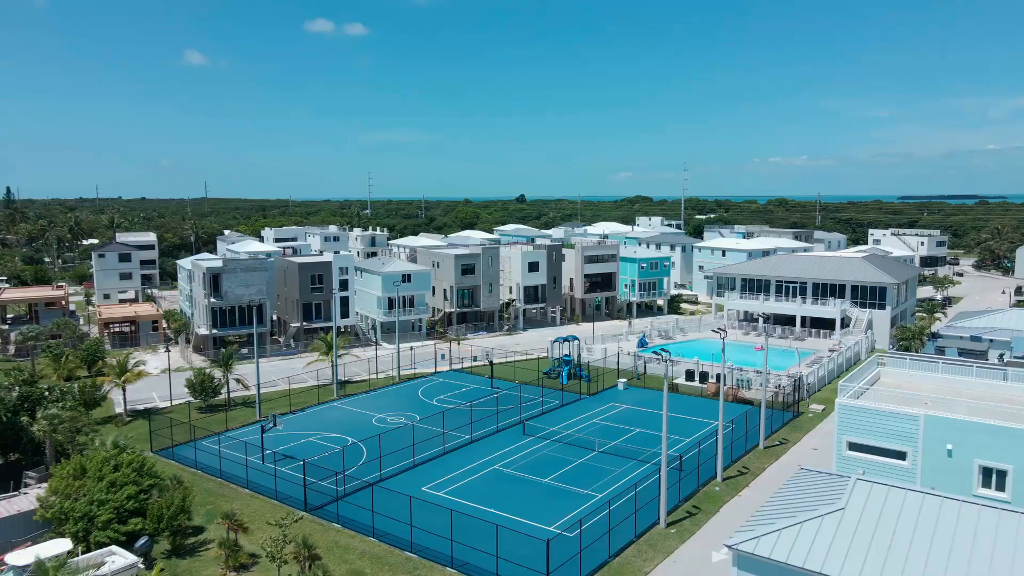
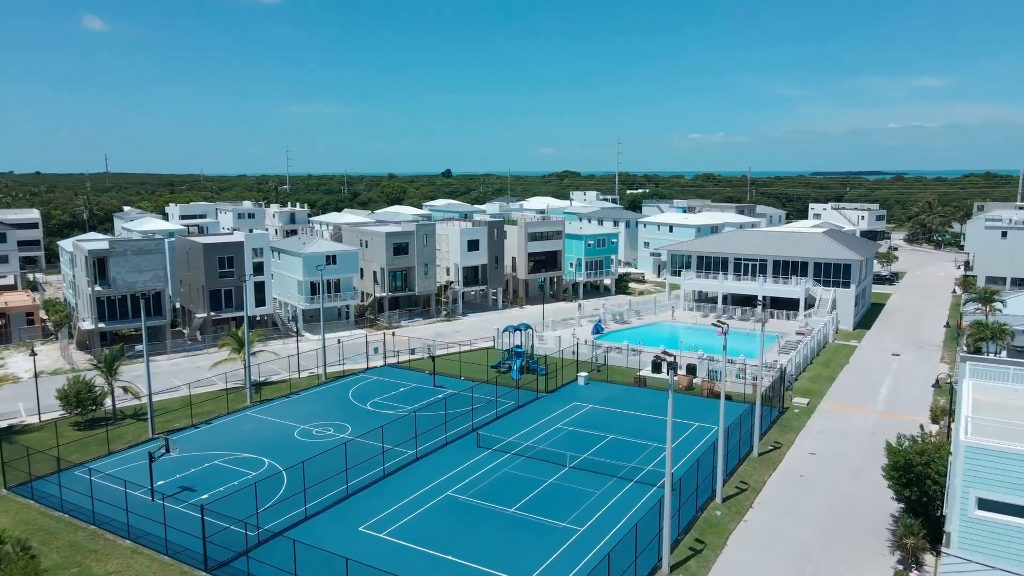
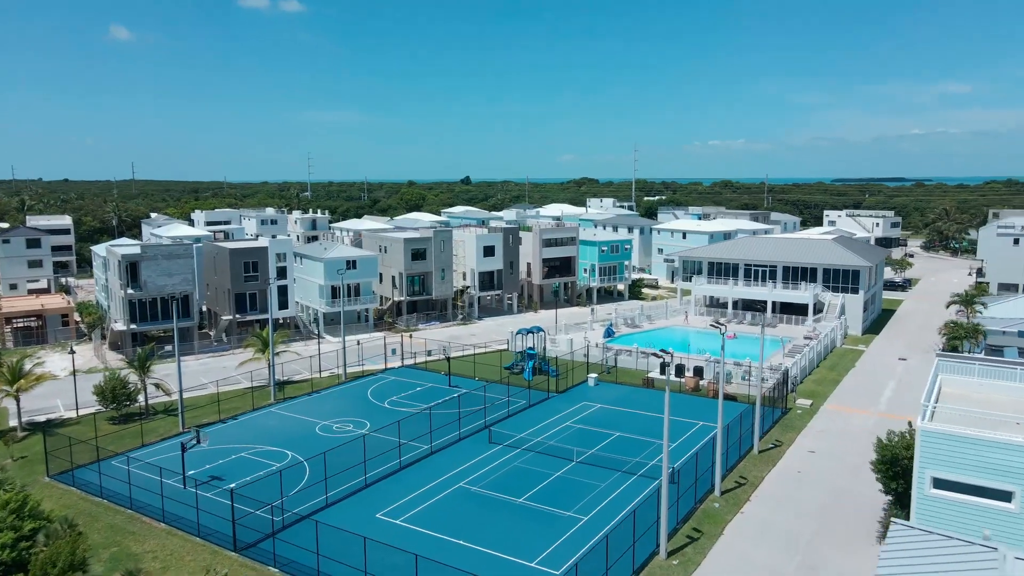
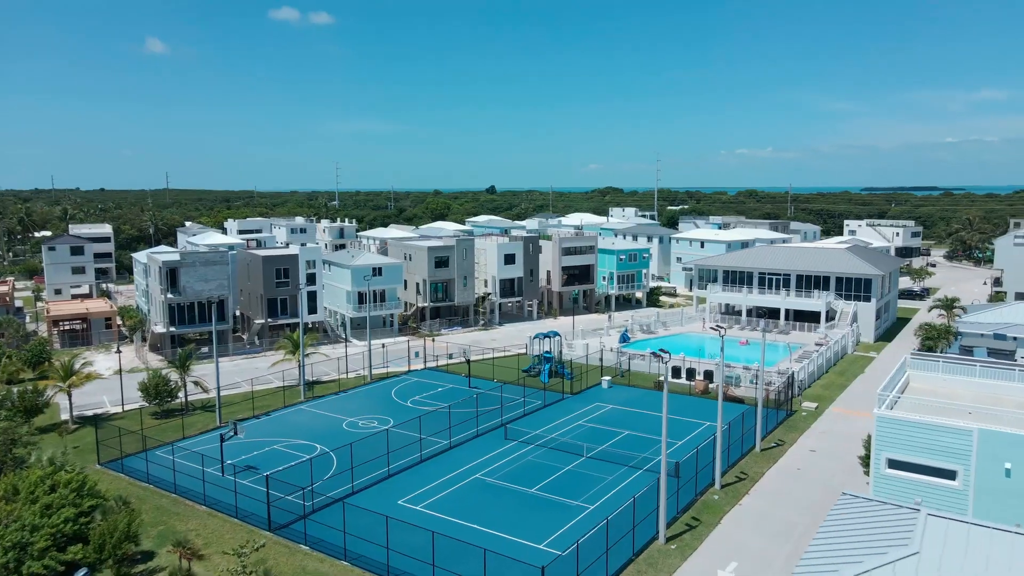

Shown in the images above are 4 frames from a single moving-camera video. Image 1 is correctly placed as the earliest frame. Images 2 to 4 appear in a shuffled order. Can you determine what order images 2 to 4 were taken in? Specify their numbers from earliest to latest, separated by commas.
4, 3, 2
